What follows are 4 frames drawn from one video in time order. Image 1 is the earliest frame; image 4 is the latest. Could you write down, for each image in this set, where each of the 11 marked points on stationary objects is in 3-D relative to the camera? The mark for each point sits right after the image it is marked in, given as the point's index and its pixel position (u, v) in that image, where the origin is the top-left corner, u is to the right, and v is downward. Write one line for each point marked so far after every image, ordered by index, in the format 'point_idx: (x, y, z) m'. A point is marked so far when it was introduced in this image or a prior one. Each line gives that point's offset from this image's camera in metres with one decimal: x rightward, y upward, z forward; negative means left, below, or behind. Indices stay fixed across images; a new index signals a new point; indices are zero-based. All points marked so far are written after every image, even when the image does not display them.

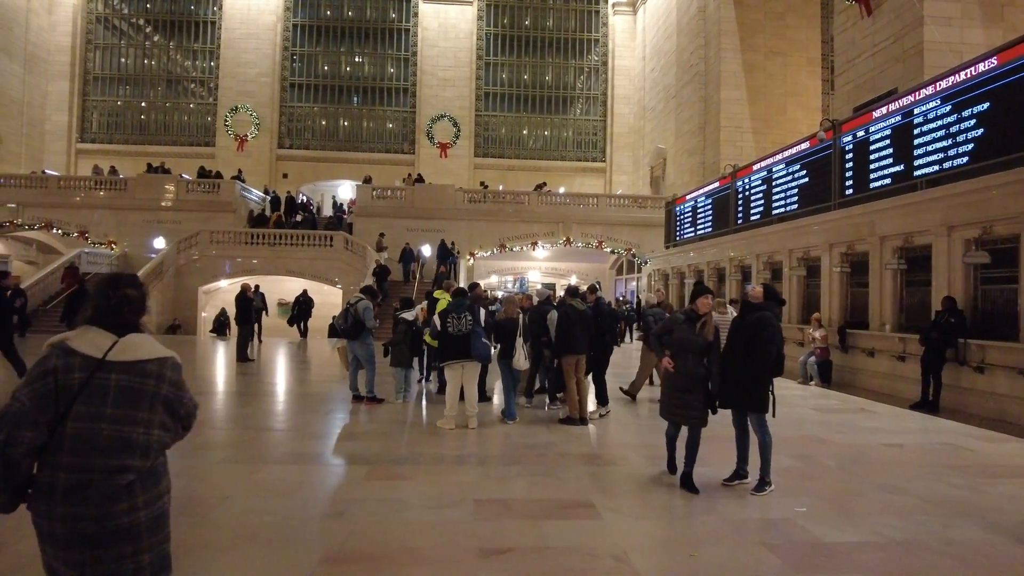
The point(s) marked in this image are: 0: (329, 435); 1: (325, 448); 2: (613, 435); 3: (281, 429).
0: (-1.5, -1.3, +5.8) m
1: (-1.4, -1.3, +5.3) m
2: (+0.9, -1.3, +5.8) m
3: (-2.0, -1.3, +5.9) m
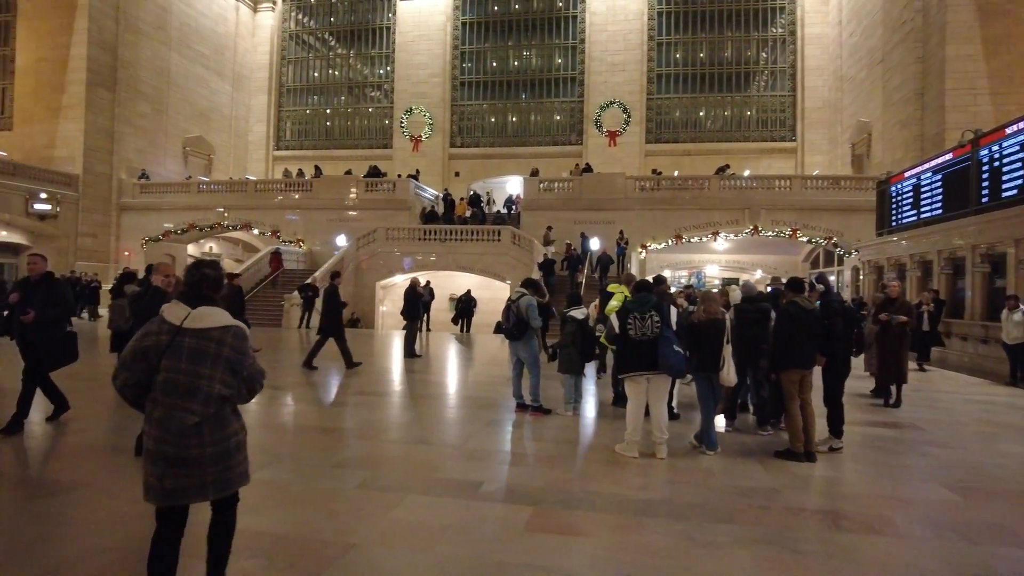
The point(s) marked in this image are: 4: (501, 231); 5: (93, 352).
0: (-0.1, -1.2, +4.8) m
1: (-0.1, -1.2, +4.3) m
2: (+2.2, -1.2, +4.3) m
3: (-0.5, -1.2, +5.1) m
4: (-0.4, +1.7, +19.8) m
5: (-7.1, -1.1, +11.3) m
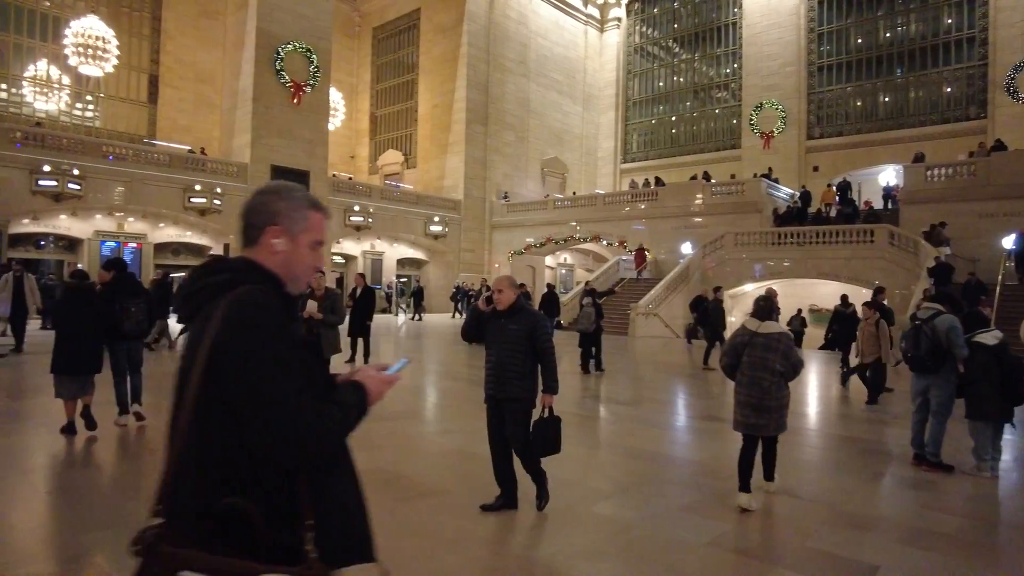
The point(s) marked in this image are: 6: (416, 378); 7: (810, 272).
0: (+2.1, -1.3, +3.7) m
1: (+1.9, -1.3, +3.3) m
2: (+3.9, -1.3, +2.1) m
3: (+1.9, -1.3, +4.1) m
4: (+9.2, +1.5, +16.9) m
5: (-0.8, -1.3, +12.7) m
6: (-1.4, -1.3, +9.6) m
7: (+8.0, +0.4, +17.8) m
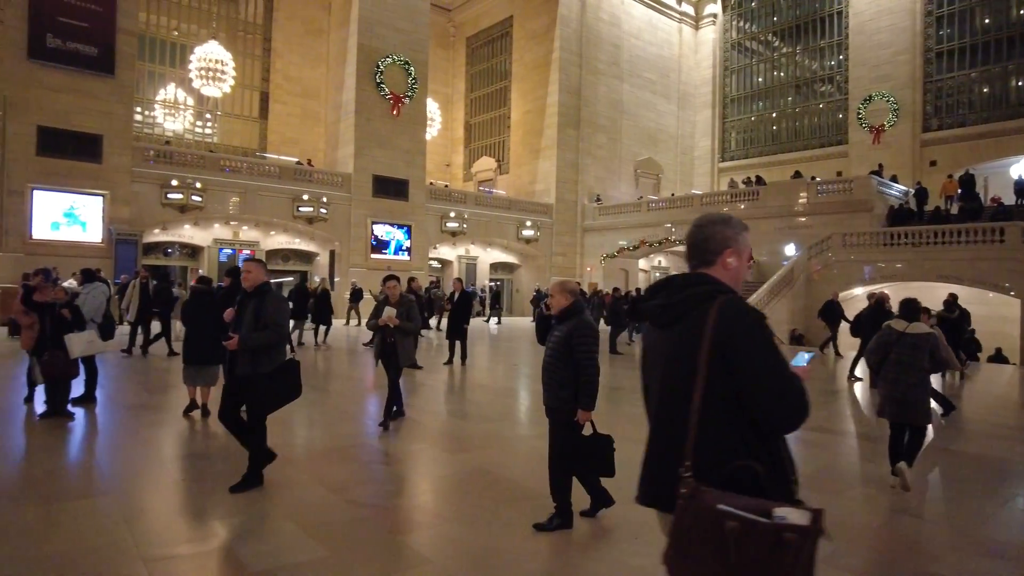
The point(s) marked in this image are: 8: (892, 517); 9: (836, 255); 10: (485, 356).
0: (+2.6, -1.4, +3.4) m
1: (+2.4, -1.4, +3.0) m
2: (+4.2, -1.3, +1.5) m
3: (+2.5, -1.4, +3.9) m
4: (+11.5, +1.4, +15.5) m
5: (+1.0, -1.4, +12.8) m
6: (0.0, -1.4, +9.7) m
7: (+10.4, +0.4, +16.6) m
8: (+2.3, -1.4, +3.9) m
9: (+8.9, +0.9, +18.4) m
10: (-0.5, -1.3, +12.9) m
